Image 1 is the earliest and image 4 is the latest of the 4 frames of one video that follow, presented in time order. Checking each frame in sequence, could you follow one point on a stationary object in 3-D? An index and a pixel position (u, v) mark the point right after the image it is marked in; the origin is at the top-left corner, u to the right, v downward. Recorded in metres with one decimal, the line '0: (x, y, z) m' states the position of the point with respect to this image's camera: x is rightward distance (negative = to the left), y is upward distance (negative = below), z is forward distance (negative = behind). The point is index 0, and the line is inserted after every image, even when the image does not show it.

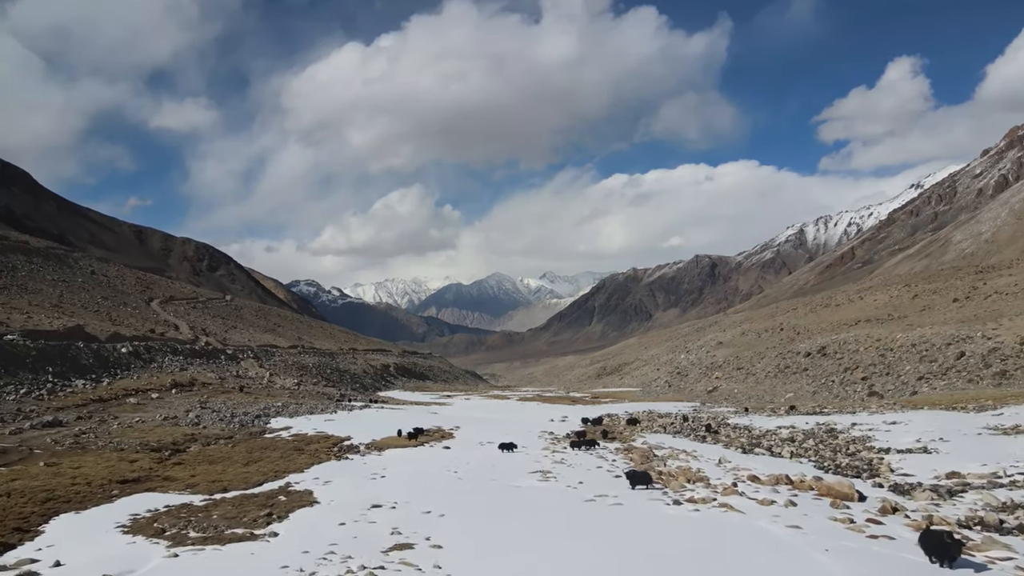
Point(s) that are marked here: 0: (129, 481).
0: (-10.9, -5.5, +17.2) m
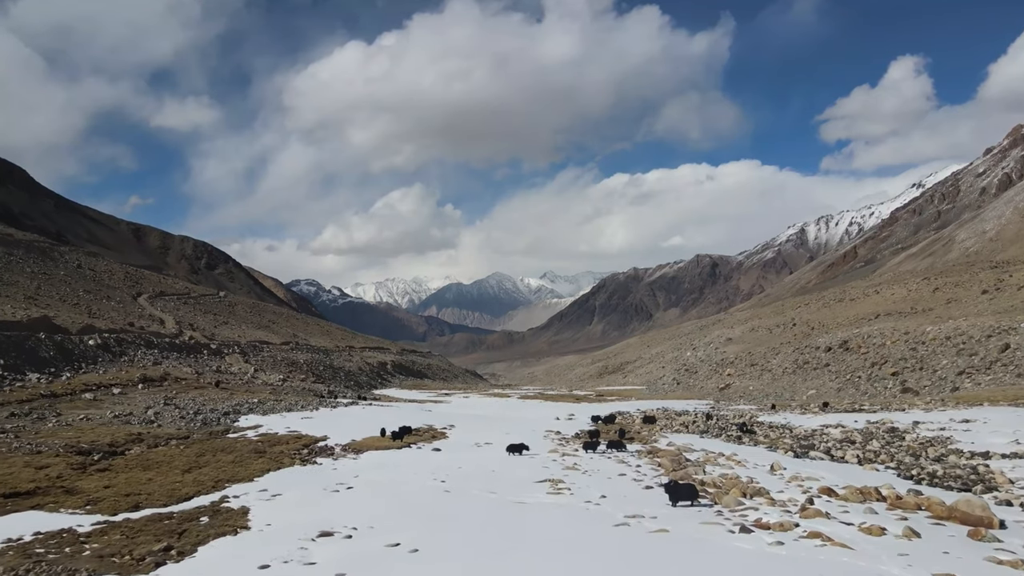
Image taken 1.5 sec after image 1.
0: (-10.8, -4.5, +13.3) m
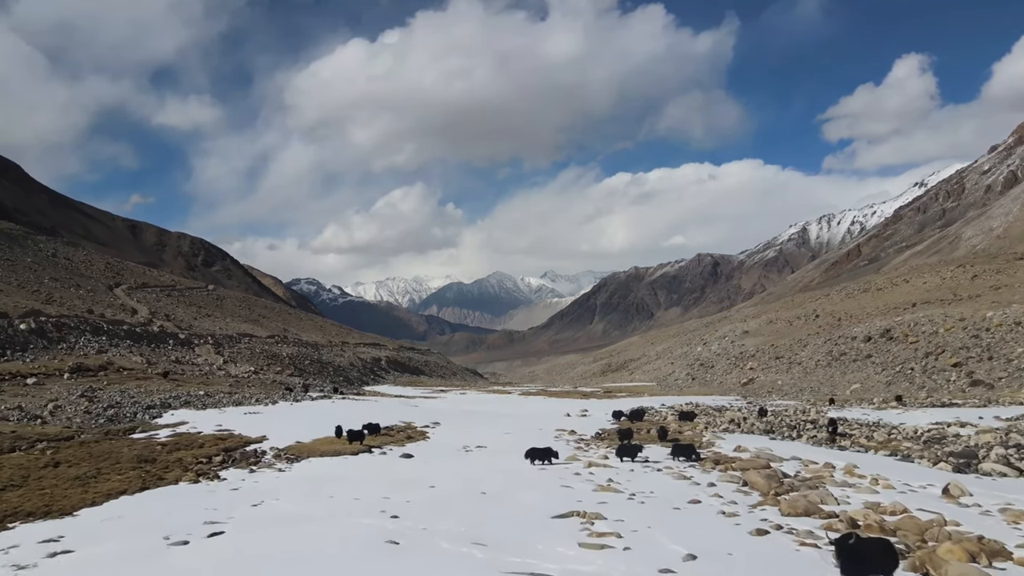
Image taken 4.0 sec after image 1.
0: (-10.8, -3.0, +6.9) m
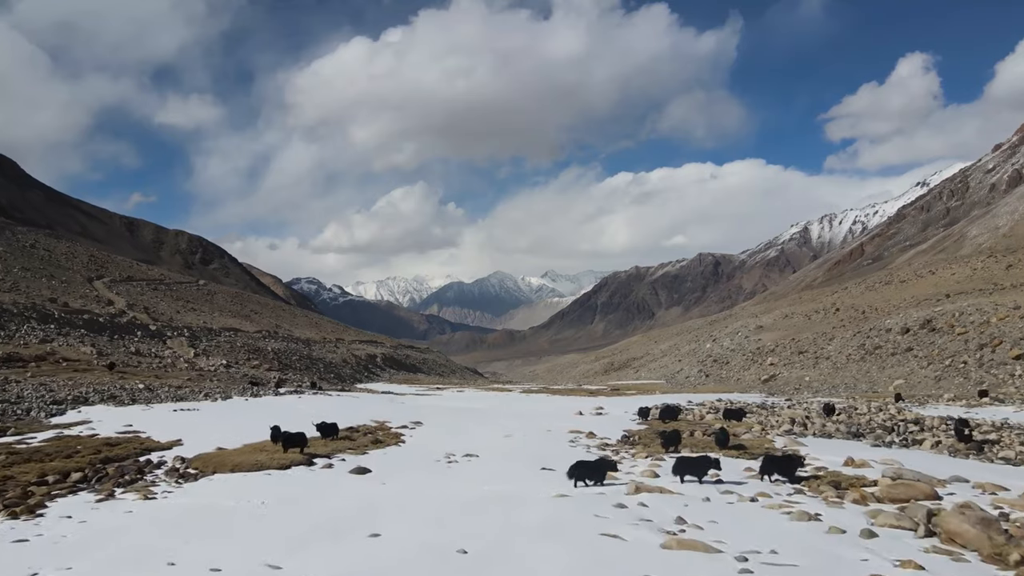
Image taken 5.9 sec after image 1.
0: (-10.8, -1.9, +1.9) m
